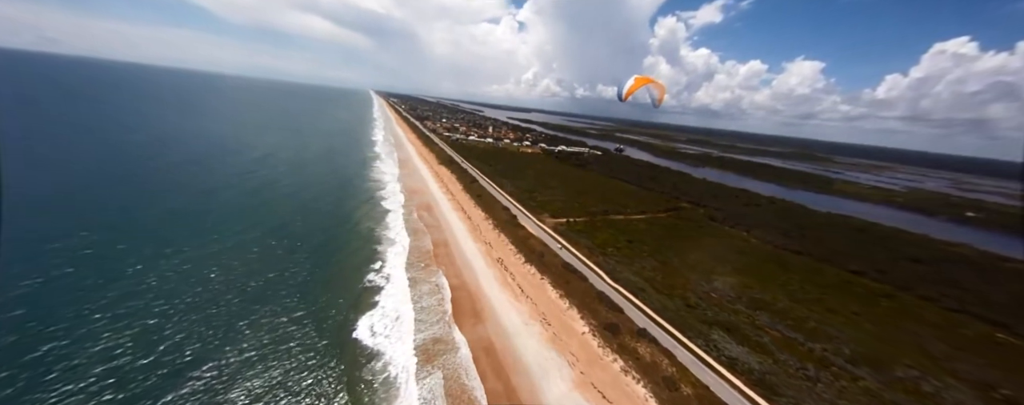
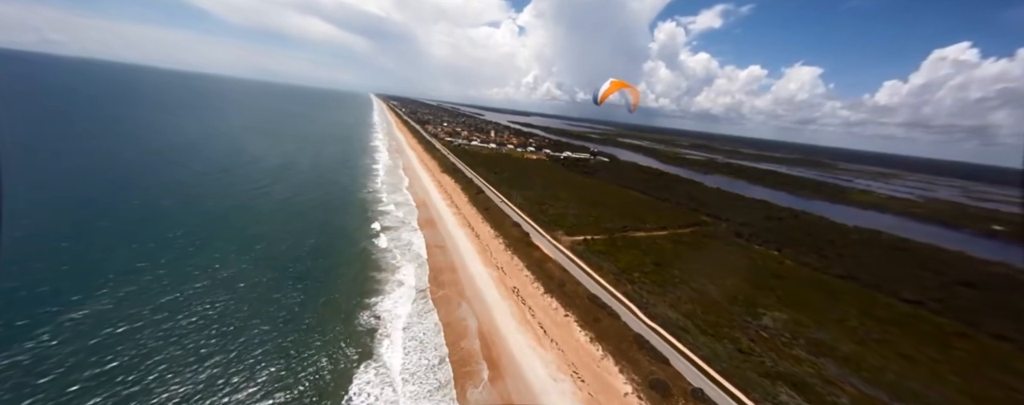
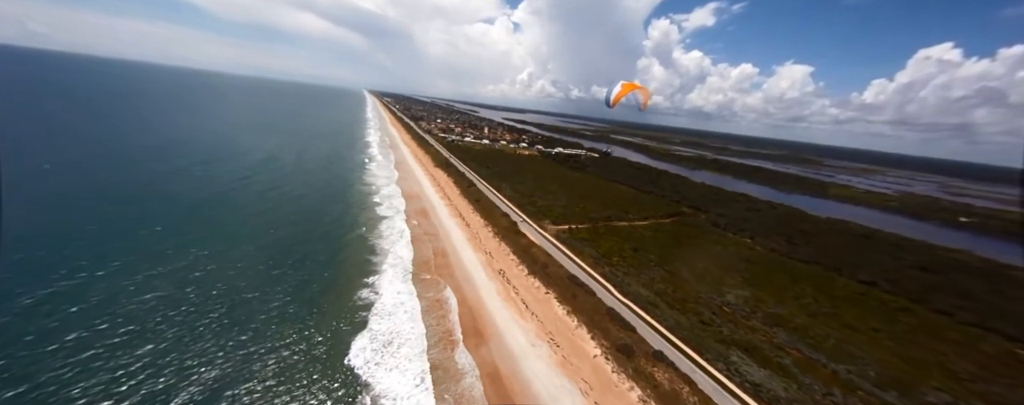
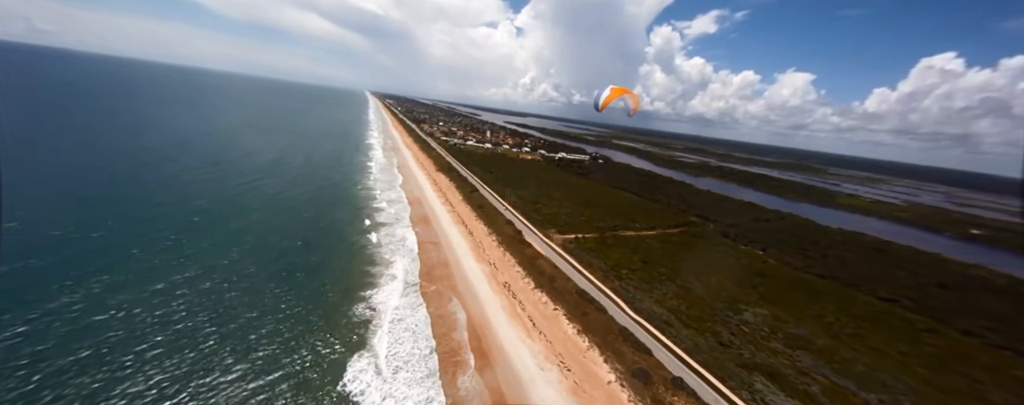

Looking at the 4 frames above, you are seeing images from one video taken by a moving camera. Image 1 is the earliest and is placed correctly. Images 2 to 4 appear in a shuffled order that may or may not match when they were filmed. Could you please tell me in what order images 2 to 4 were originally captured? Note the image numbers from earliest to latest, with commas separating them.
3, 4, 2
